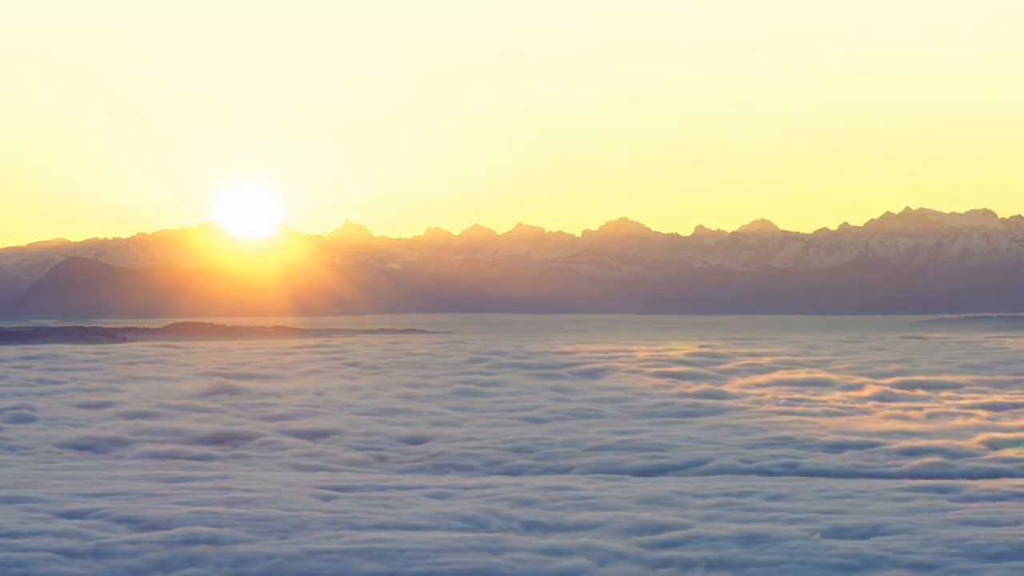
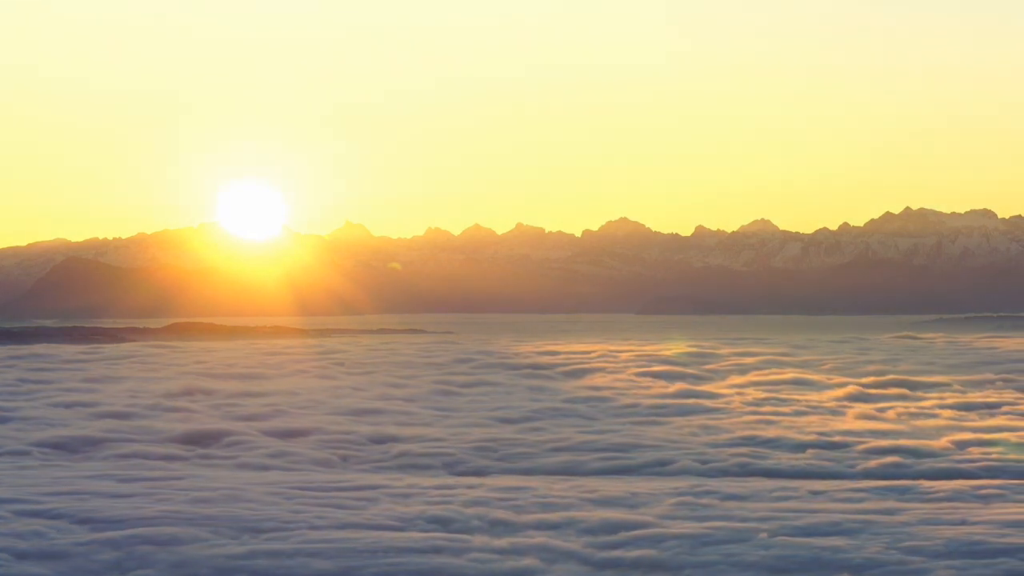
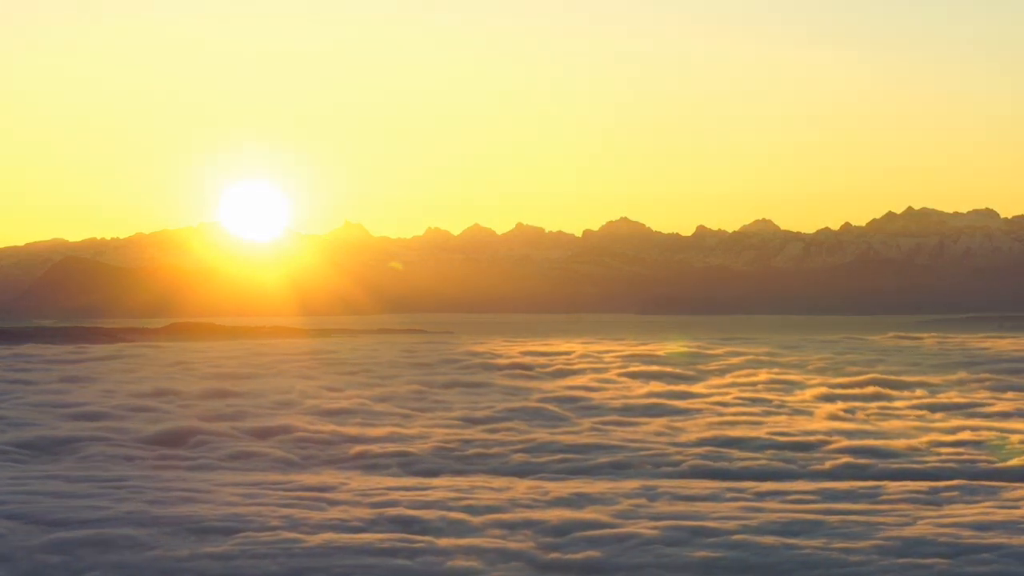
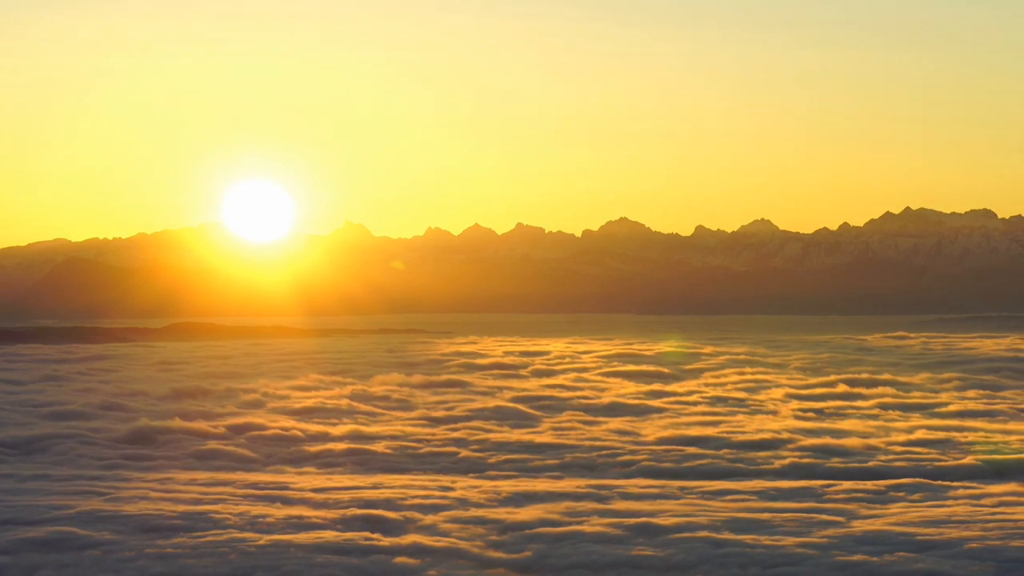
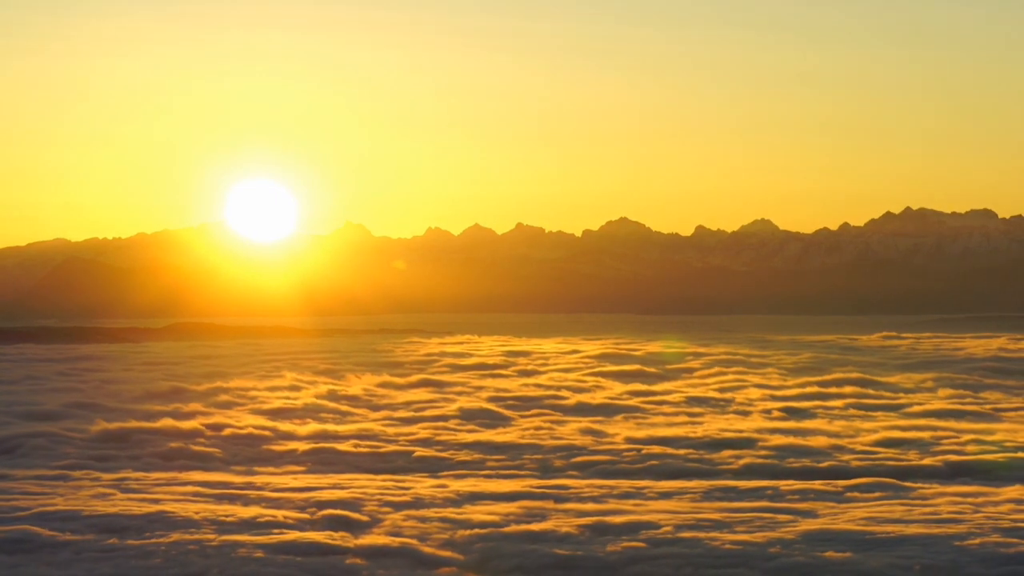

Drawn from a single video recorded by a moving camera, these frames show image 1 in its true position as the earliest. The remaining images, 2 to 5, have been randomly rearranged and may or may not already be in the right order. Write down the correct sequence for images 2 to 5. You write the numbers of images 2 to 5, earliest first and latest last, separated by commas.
2, 3, 4, 5
